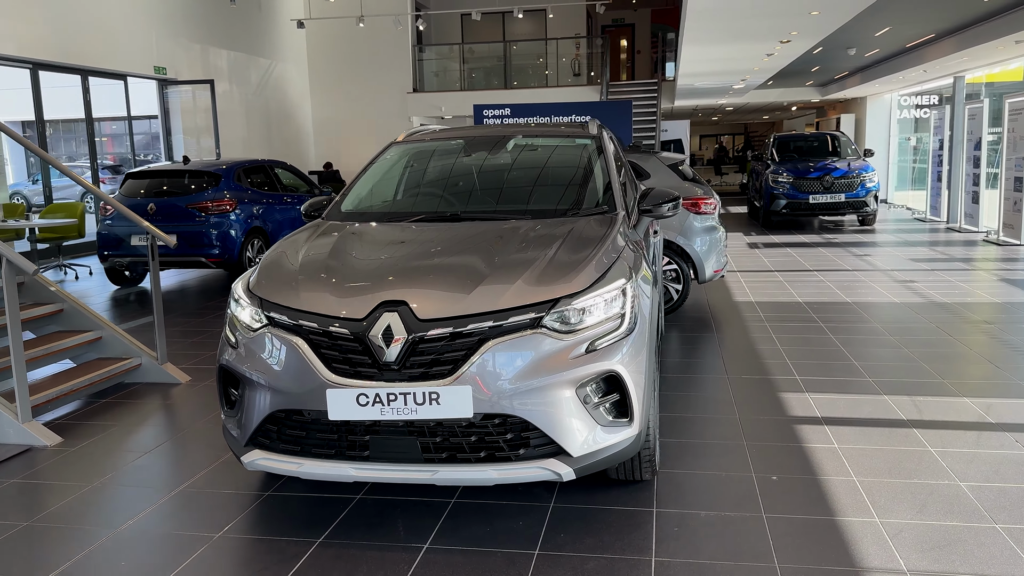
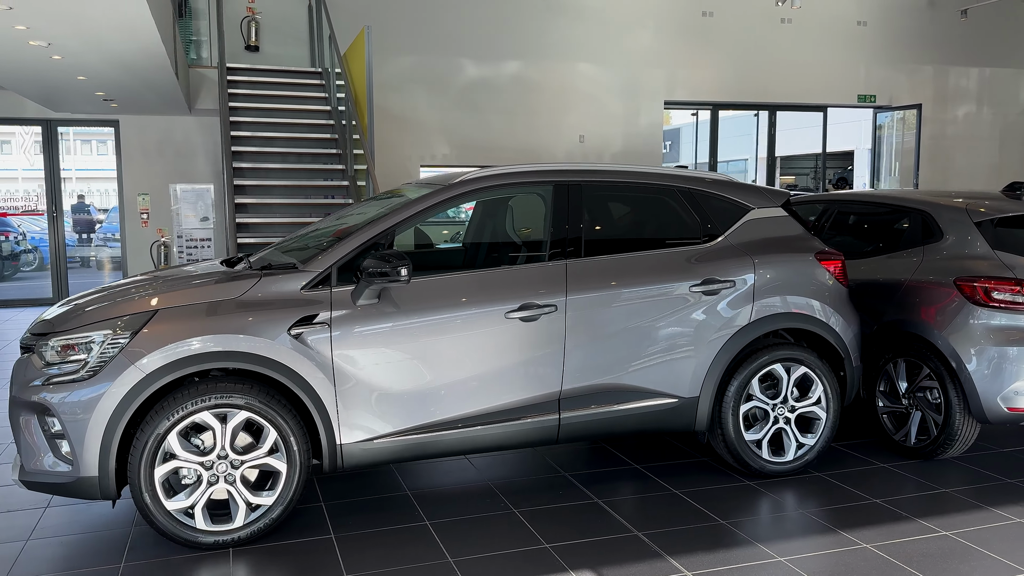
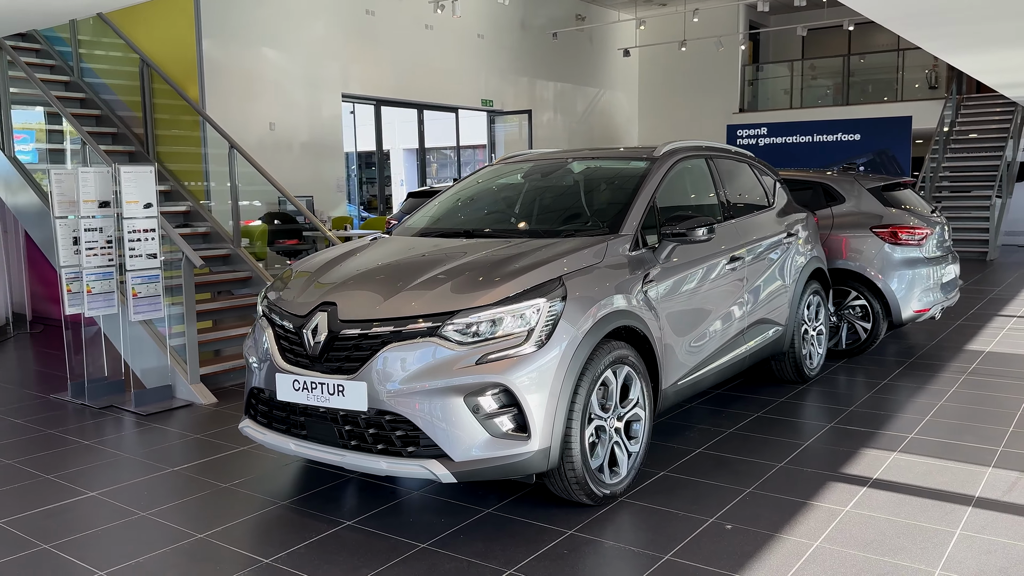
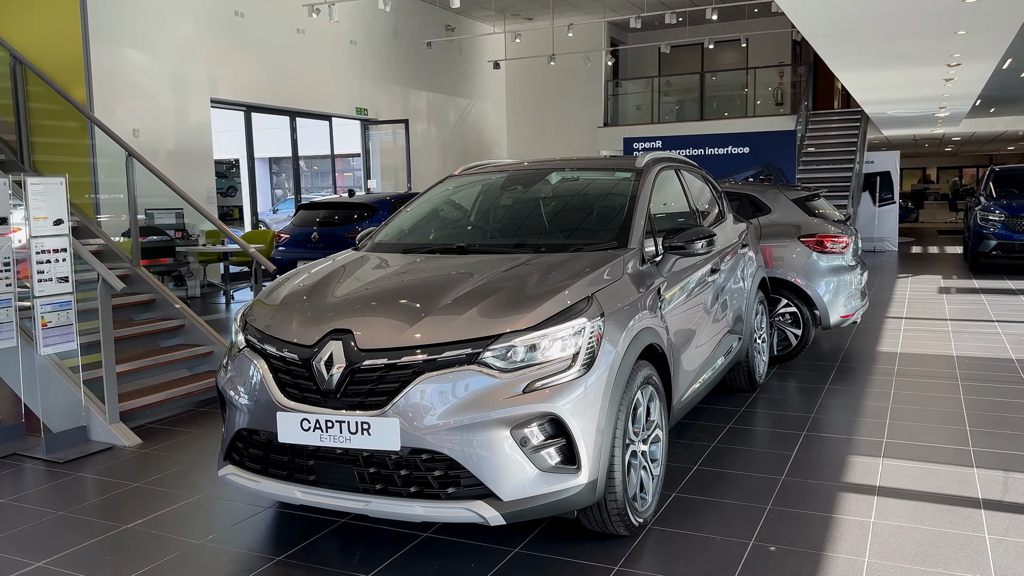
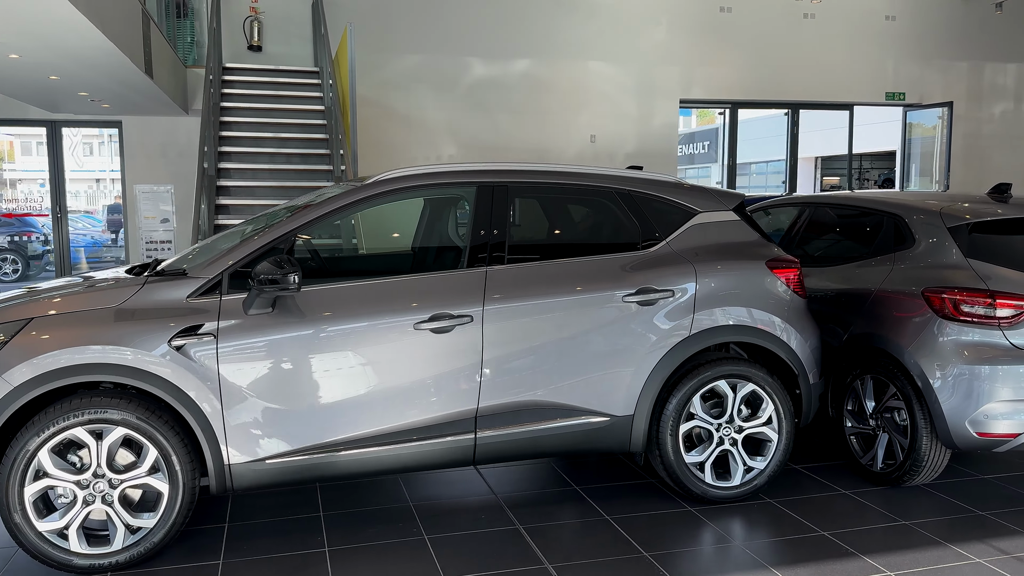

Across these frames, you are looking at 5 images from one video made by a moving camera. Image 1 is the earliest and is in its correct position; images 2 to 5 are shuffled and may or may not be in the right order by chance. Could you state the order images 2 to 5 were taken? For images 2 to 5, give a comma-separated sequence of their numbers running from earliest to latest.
4, 3, 2, 5
